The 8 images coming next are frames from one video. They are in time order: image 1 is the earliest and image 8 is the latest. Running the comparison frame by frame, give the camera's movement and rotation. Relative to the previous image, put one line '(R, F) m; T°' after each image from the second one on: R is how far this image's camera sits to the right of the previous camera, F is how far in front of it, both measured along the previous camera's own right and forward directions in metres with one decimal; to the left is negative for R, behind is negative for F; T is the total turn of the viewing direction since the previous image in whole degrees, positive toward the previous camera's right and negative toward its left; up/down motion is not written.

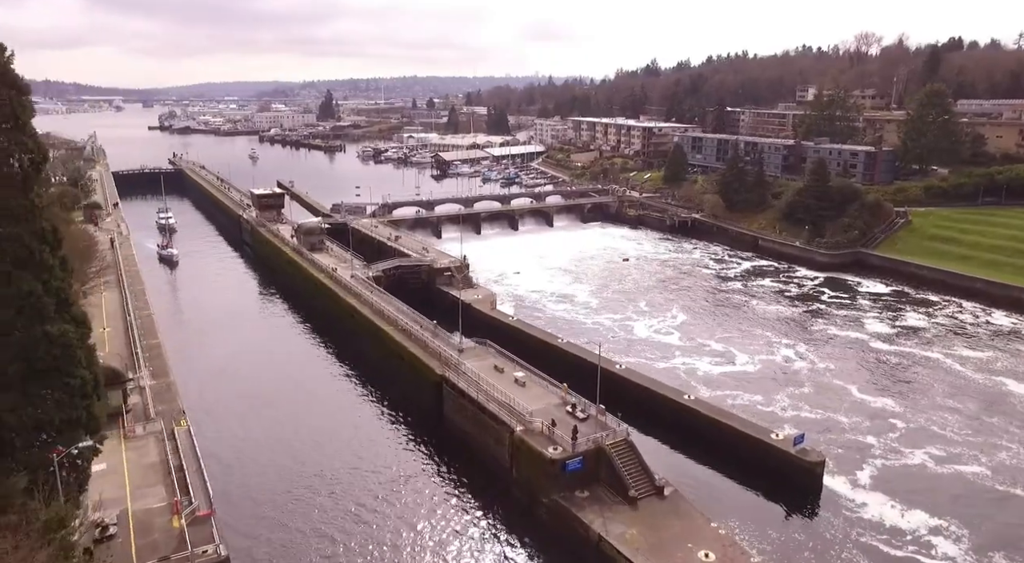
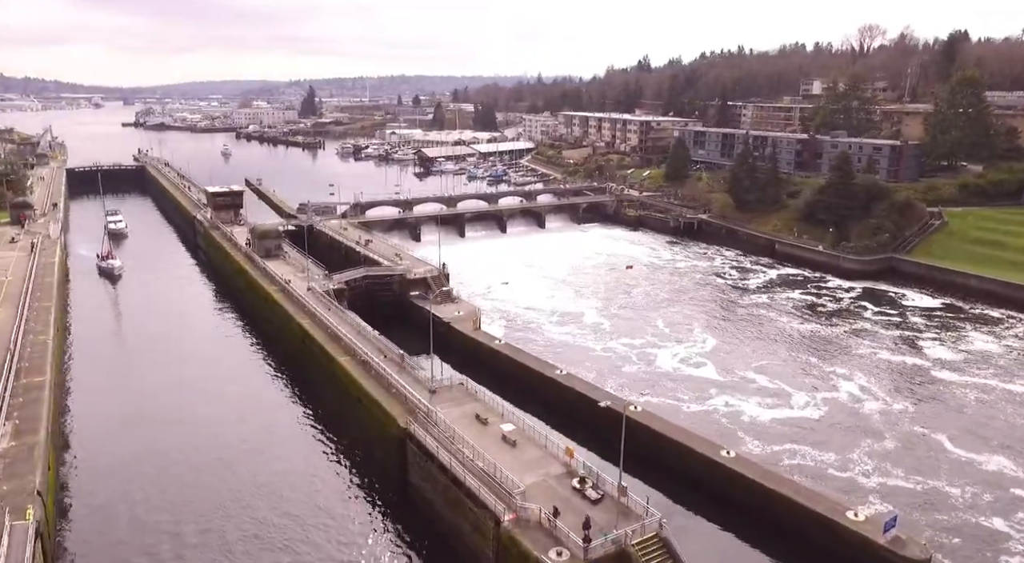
(+0.1, +5.5) m; +1°
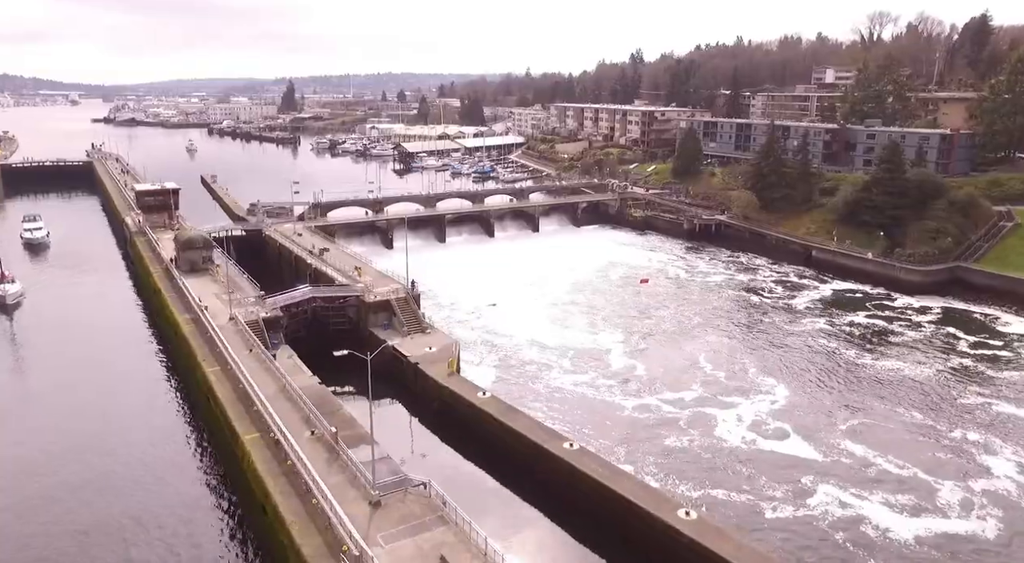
(0.0, +7.1) m; +1°
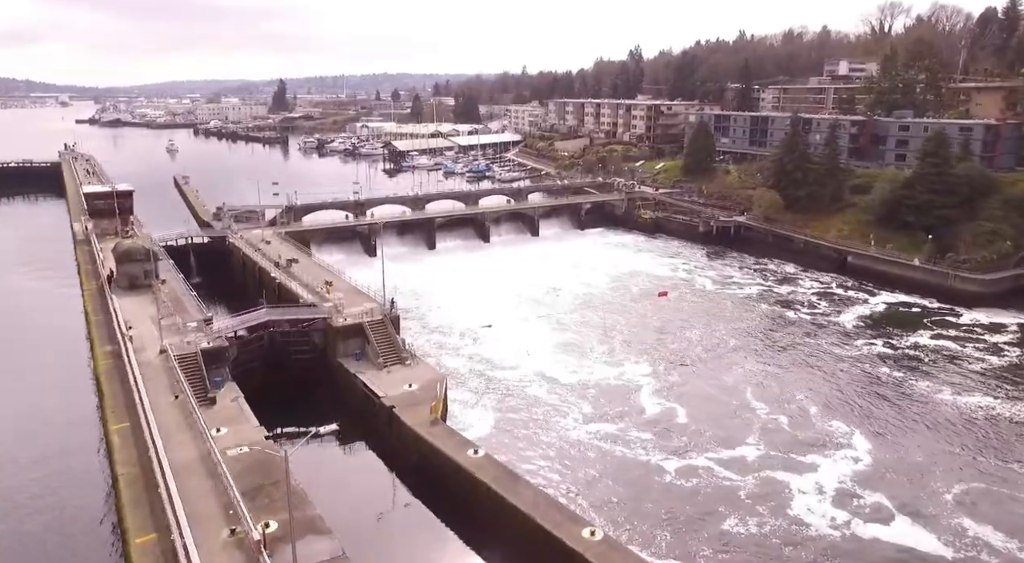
(-0.1, +4.3) m; 0°
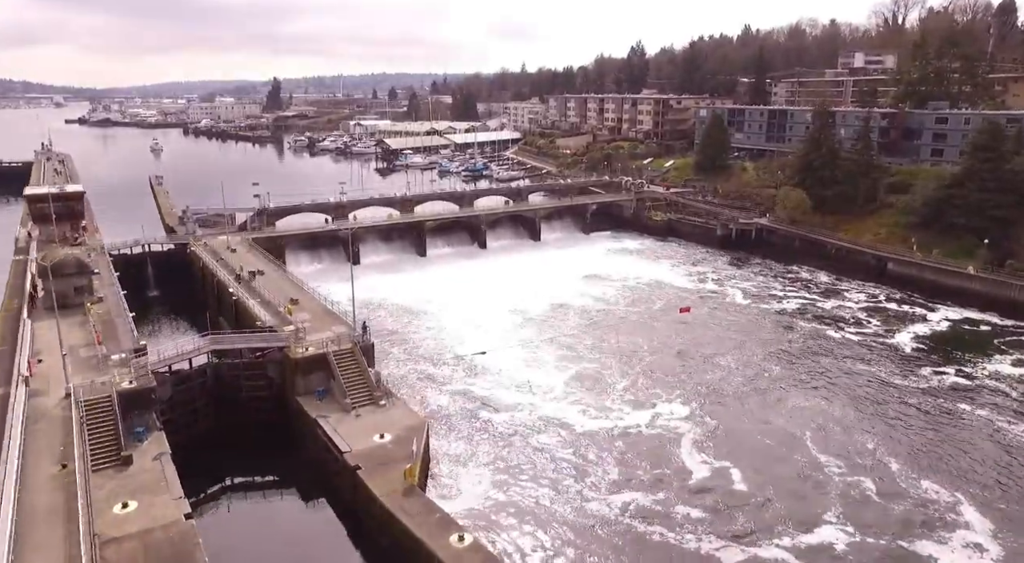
(0.0, +3.7) m; 0°
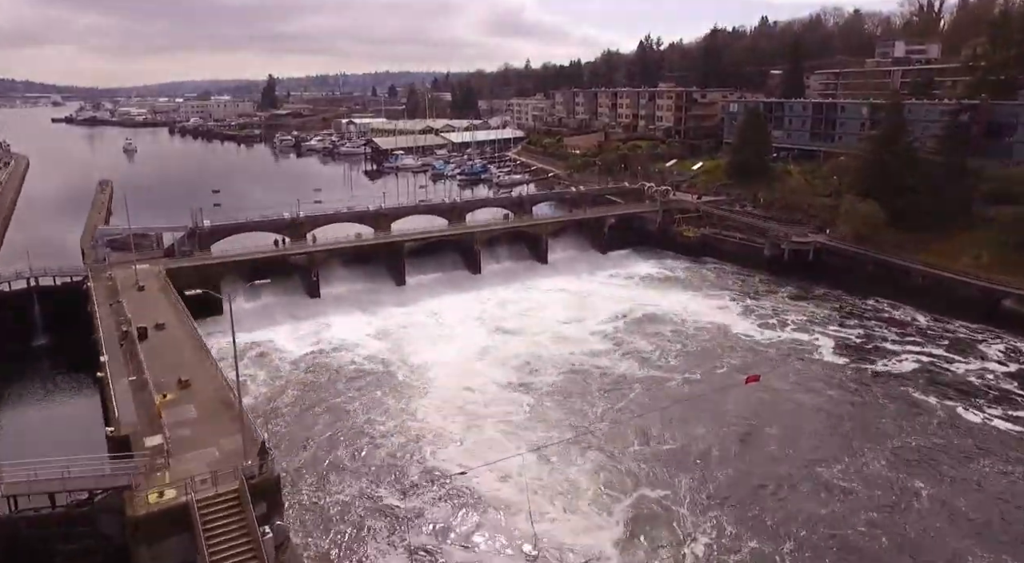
(+0.1, +6.9) m; 0°
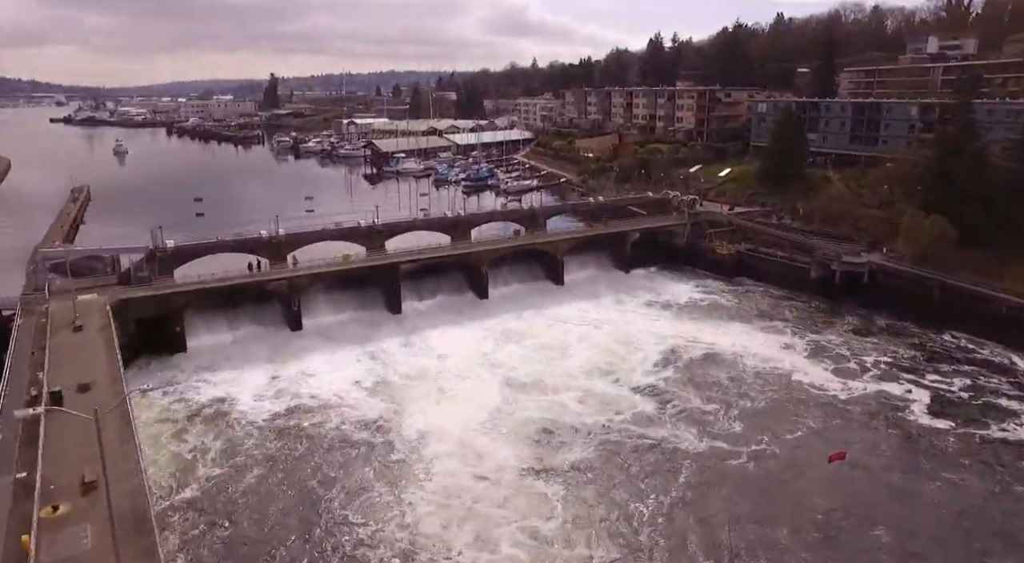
(-0.3, +3.7) m; 0°
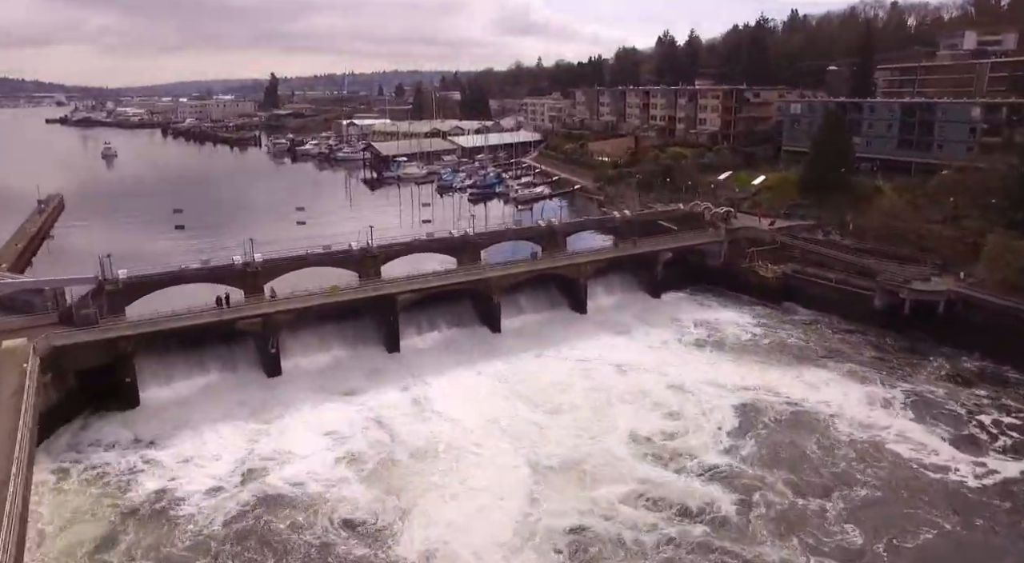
(-0.5, +3.6) m; 0°
